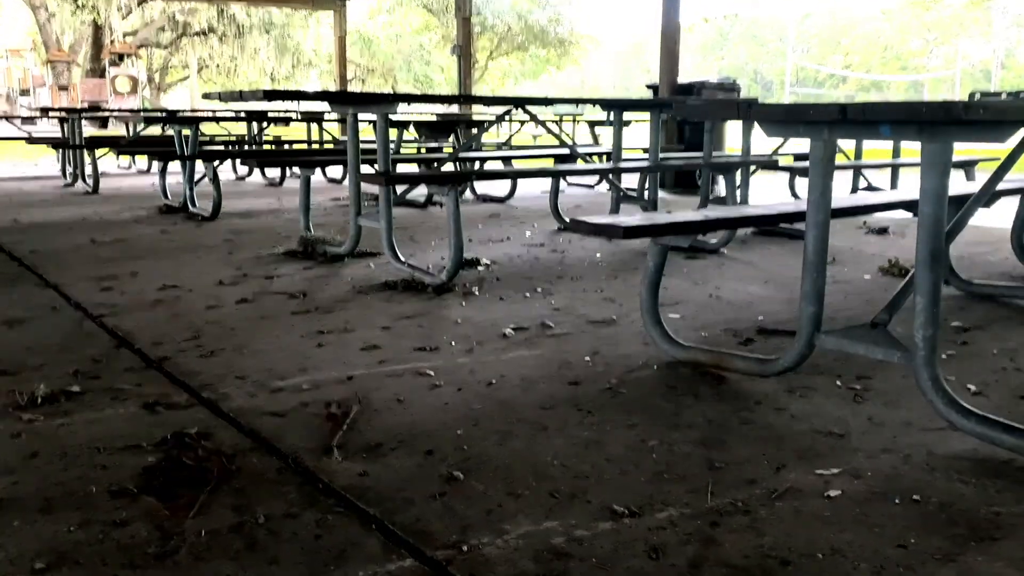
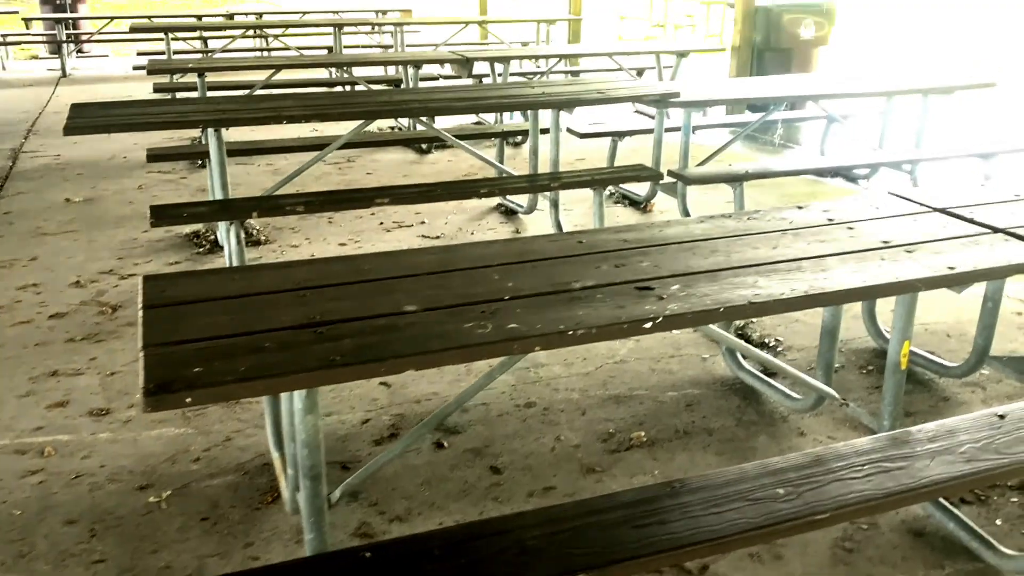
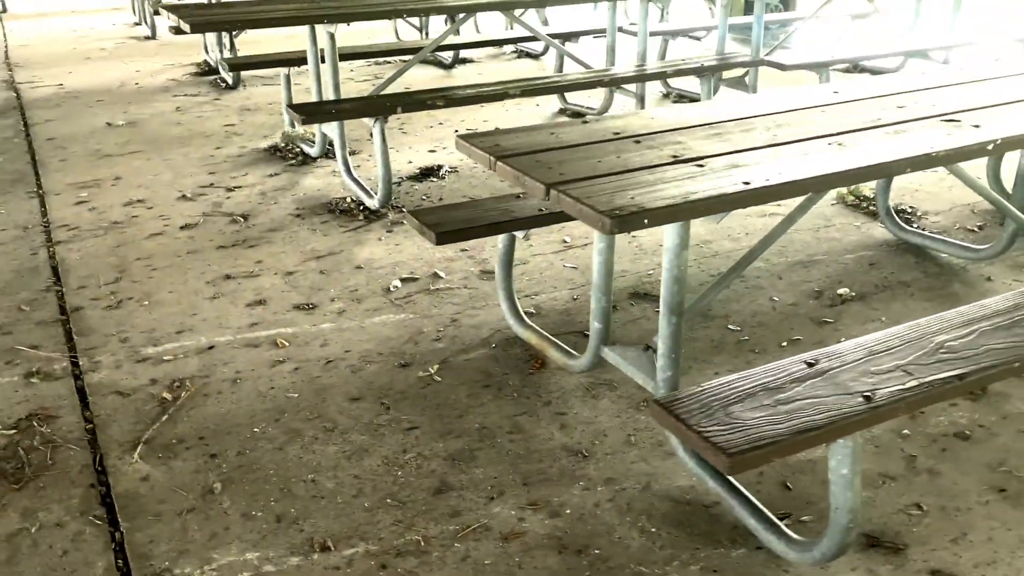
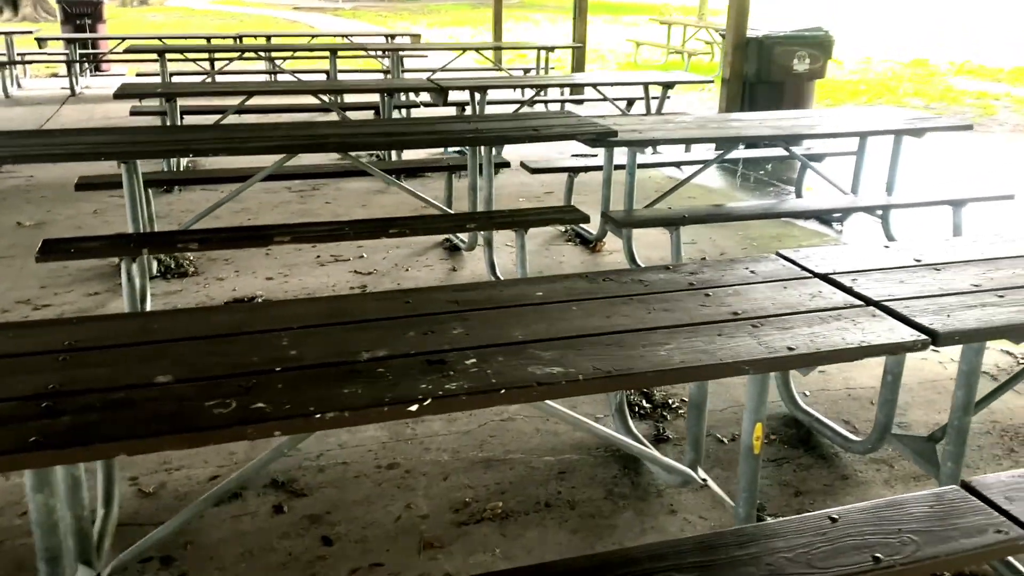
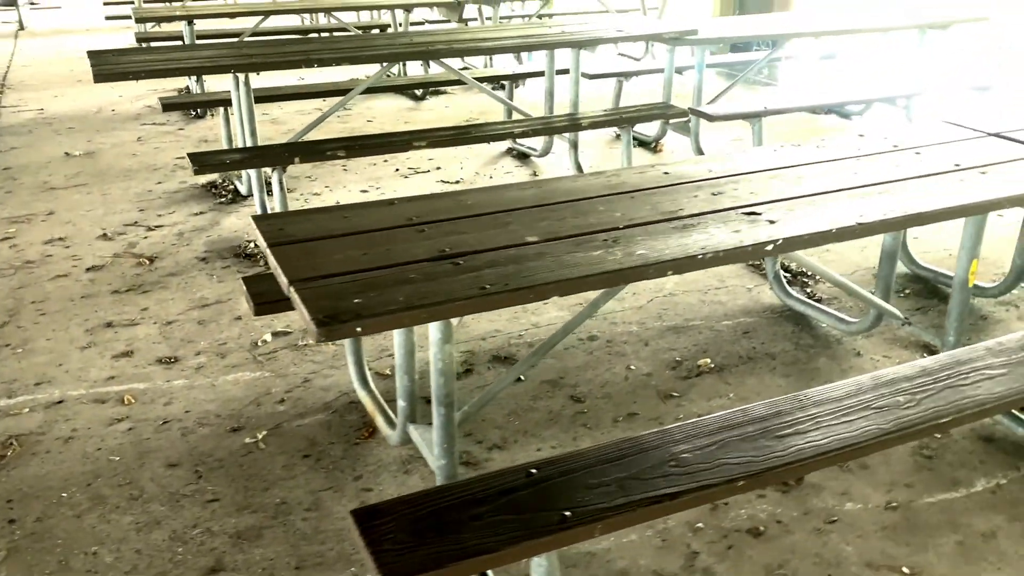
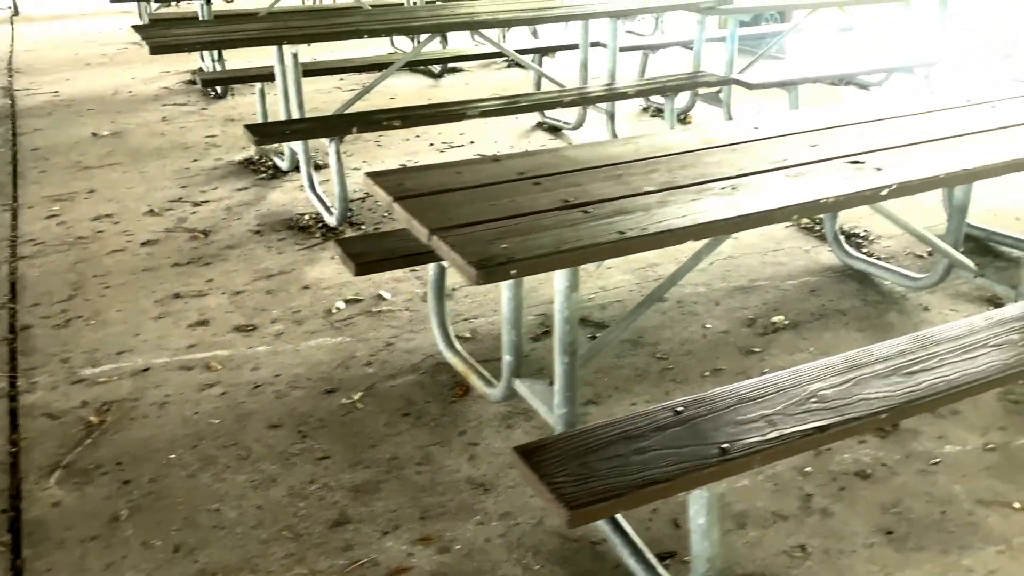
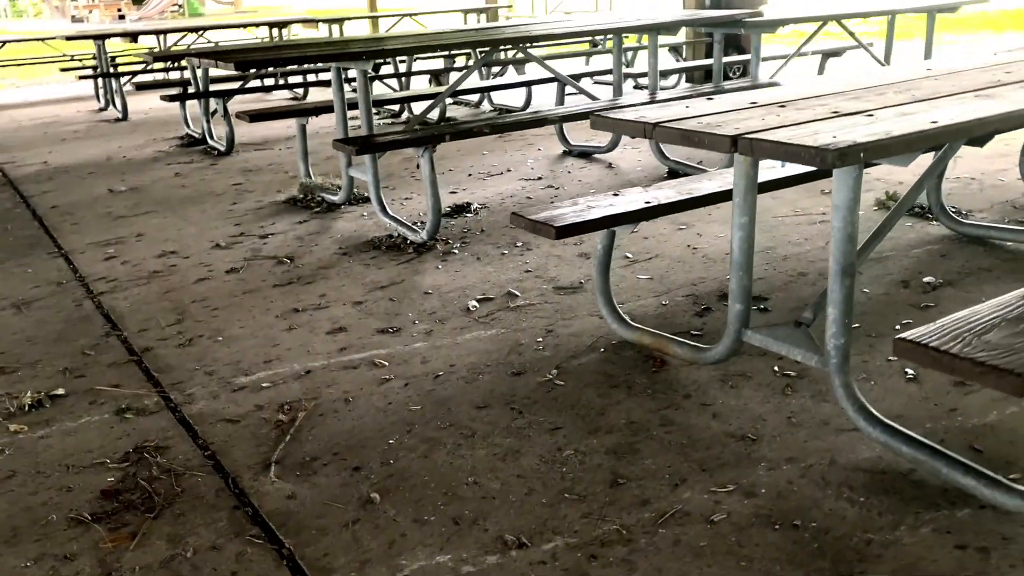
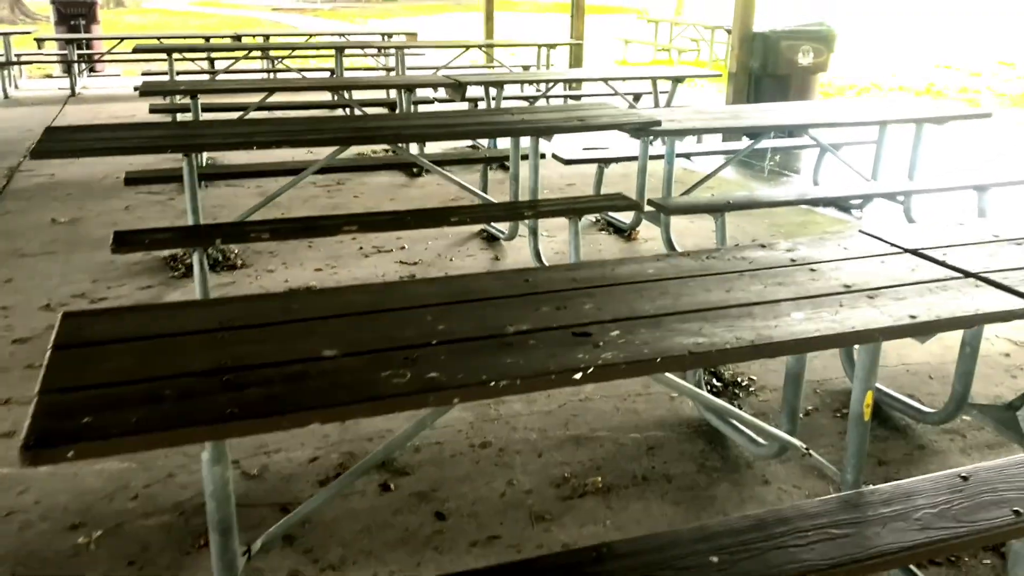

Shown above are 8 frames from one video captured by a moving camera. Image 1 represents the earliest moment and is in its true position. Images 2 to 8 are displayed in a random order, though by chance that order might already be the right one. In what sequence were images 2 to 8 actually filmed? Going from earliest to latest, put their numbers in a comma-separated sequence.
7, 3, 6, 5, 2, 8, 4
